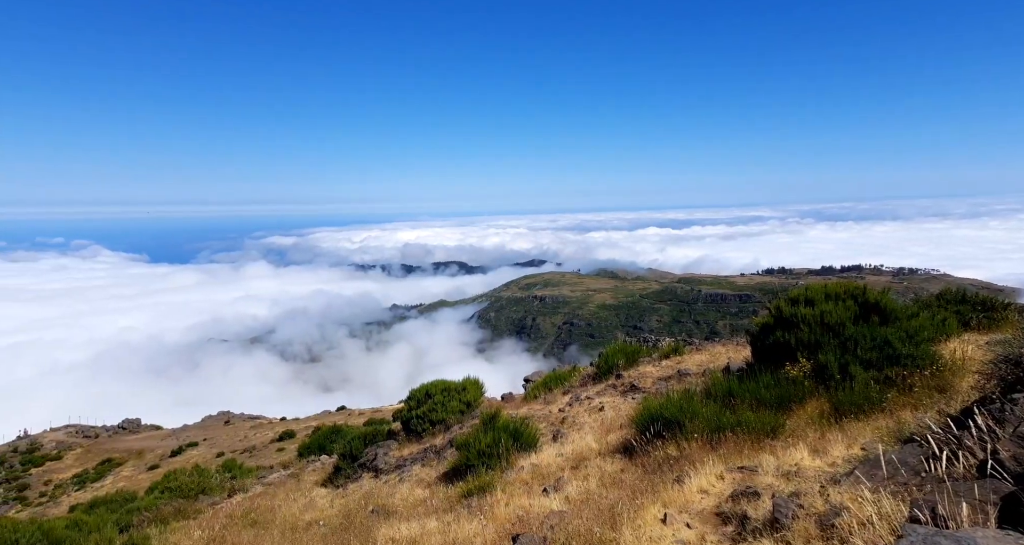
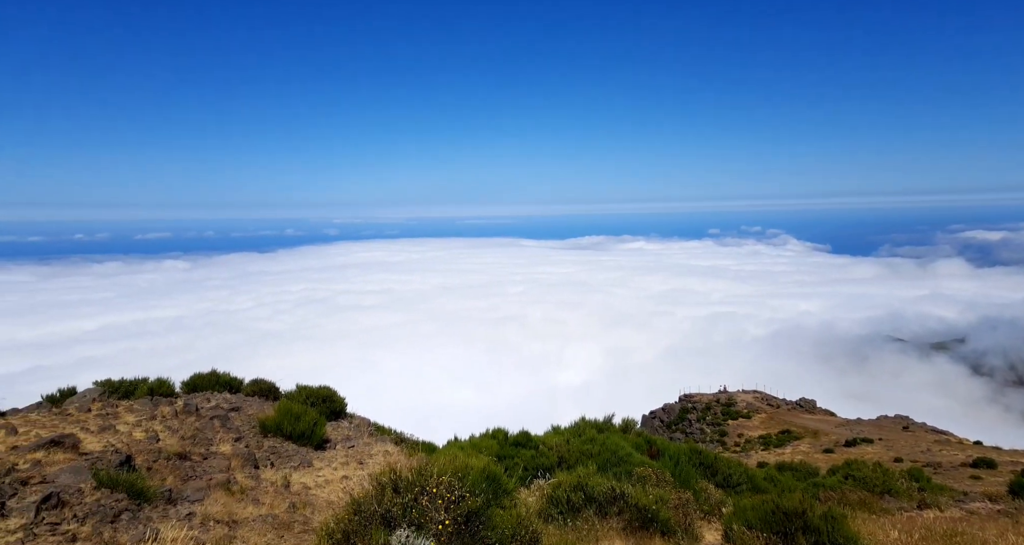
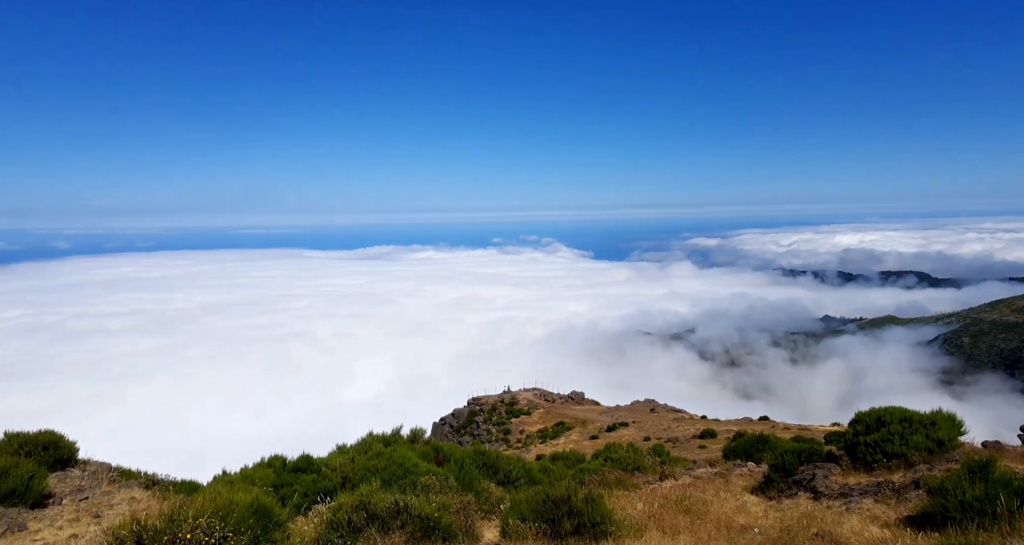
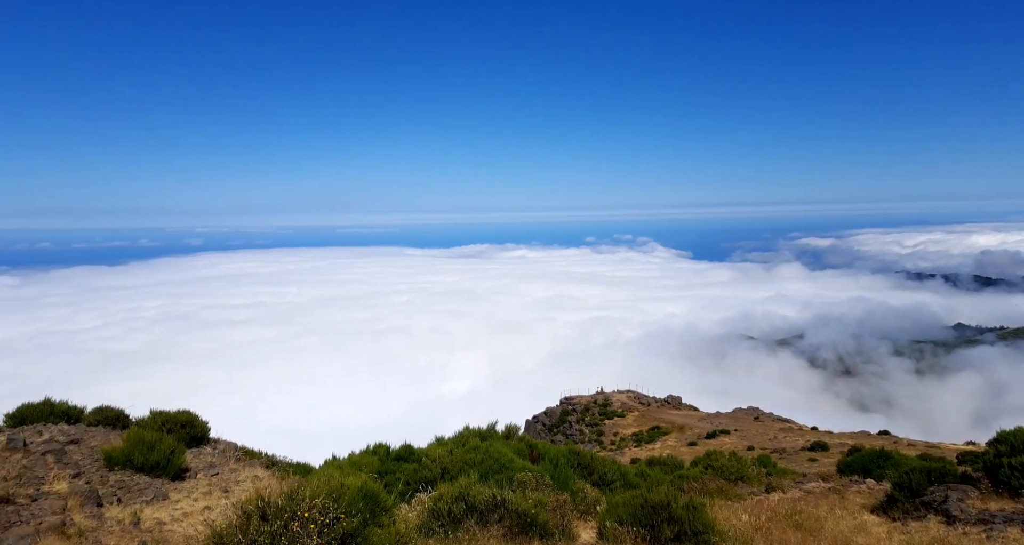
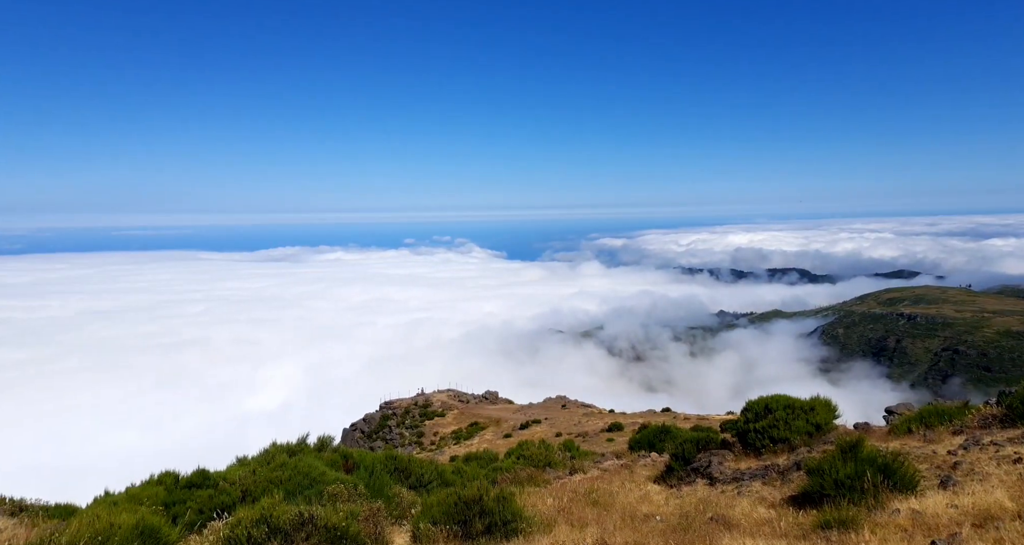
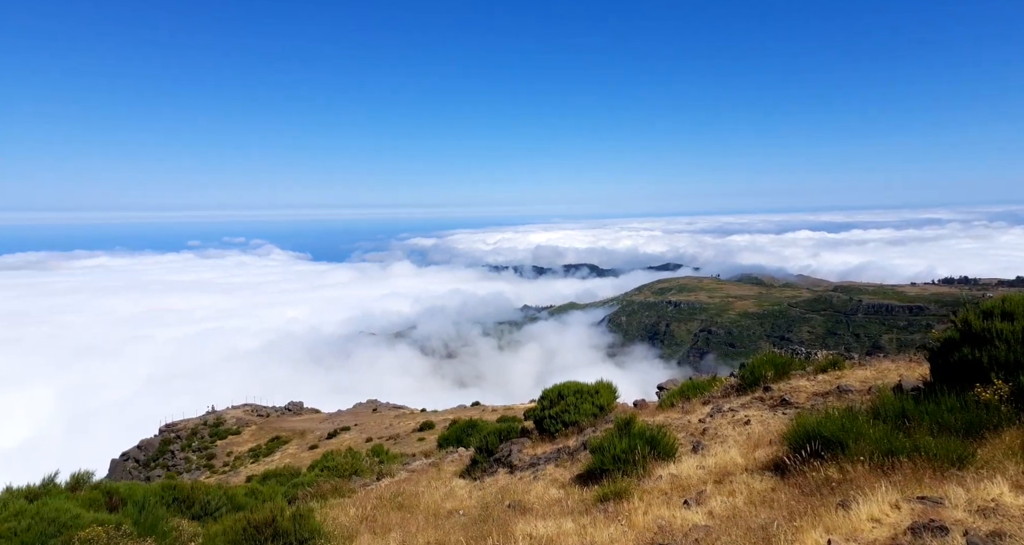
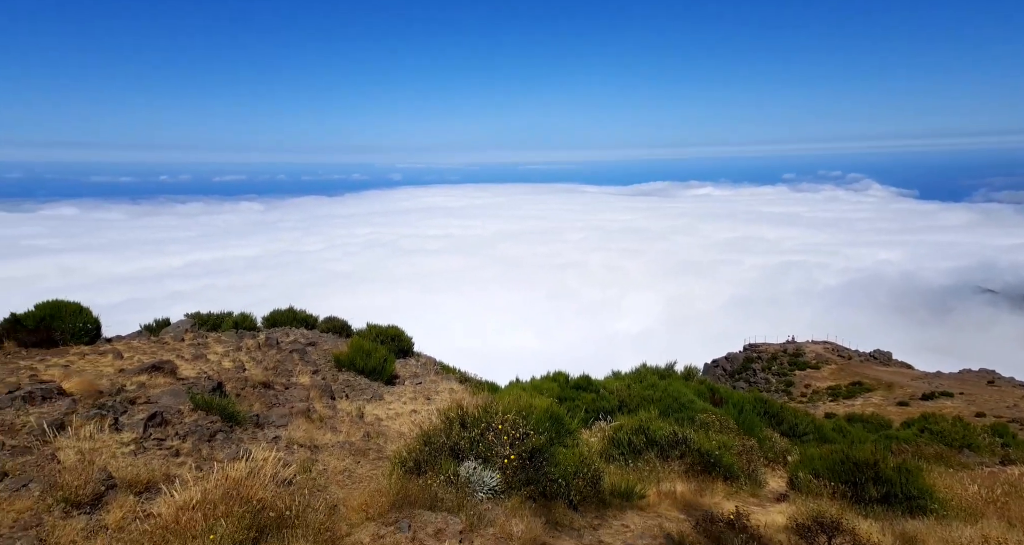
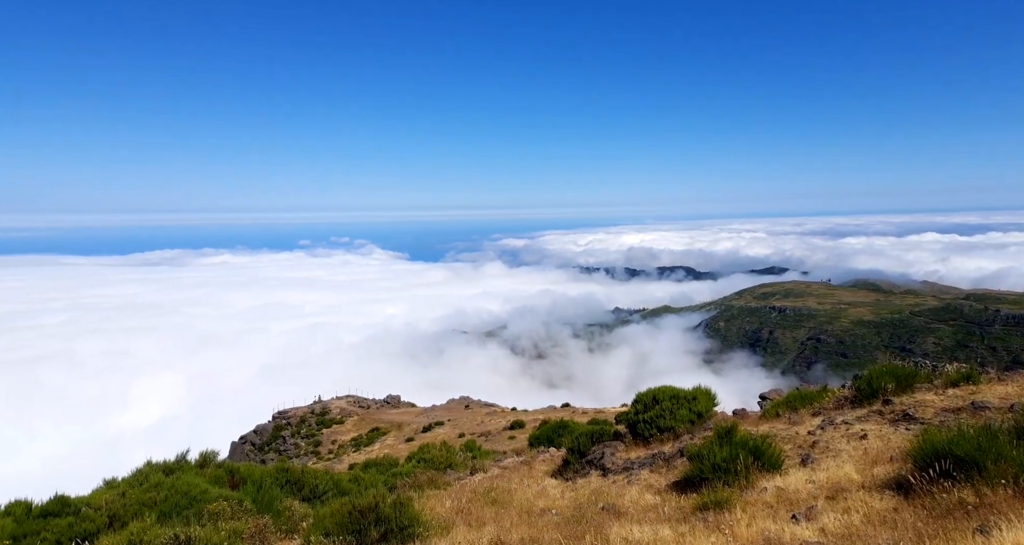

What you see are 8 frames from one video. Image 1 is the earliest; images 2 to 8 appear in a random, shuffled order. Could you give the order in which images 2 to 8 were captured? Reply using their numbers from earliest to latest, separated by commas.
6, 8, 5, 3, 4, 2, 7
